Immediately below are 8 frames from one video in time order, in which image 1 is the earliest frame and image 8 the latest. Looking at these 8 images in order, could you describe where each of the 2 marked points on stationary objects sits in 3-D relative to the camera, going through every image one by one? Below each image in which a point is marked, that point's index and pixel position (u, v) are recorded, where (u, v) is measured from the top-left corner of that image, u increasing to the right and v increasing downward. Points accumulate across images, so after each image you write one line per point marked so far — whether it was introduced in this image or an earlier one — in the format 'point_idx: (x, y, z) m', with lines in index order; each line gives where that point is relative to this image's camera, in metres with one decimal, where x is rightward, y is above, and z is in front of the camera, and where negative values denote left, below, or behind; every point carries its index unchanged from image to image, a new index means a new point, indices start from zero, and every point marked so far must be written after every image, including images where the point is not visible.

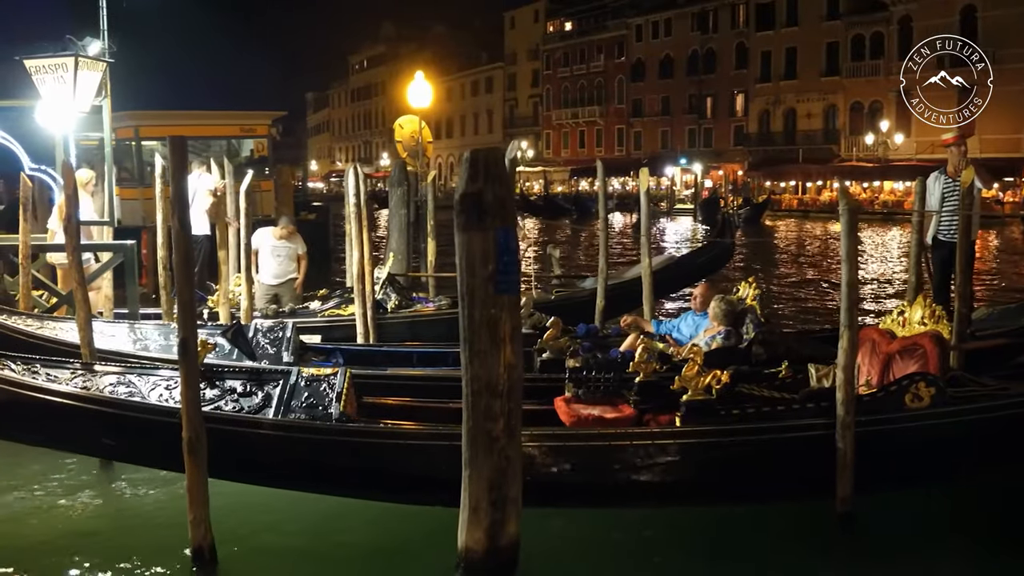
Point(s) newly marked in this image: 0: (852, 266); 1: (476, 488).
0: (+1.8, +0.1, +4.8) m
1: (-0.2, -0.9, +4.3) m
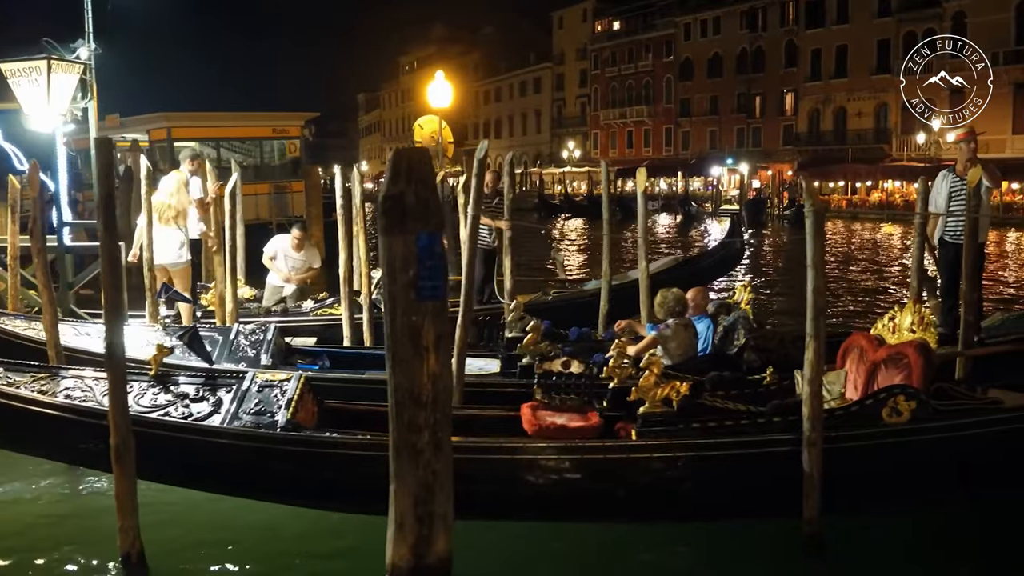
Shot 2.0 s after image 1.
0: (+1.5, +0.1, +4.6) m
1: (-0.5, -0.9, +4.1) m
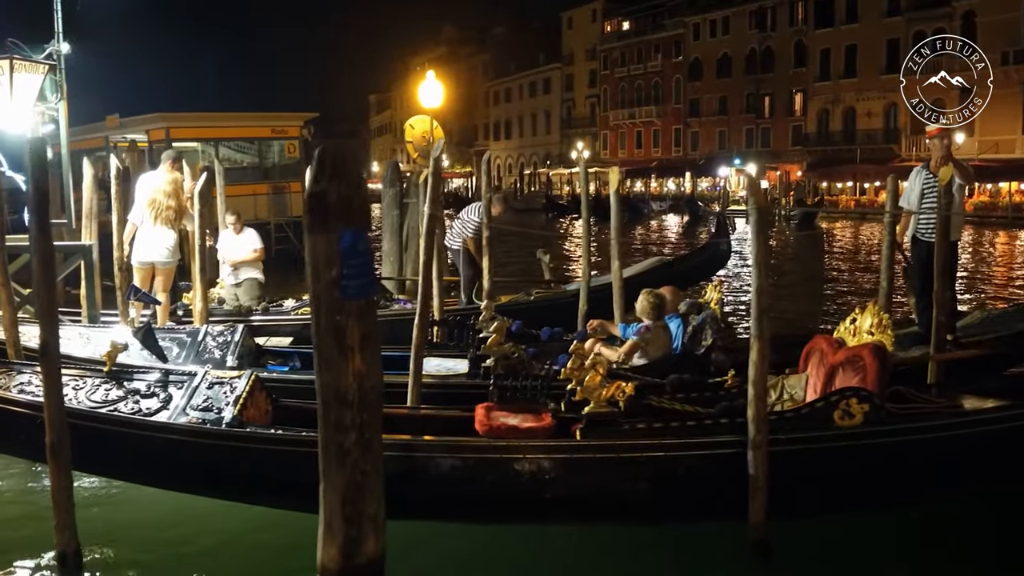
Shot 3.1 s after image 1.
0: (+1.2, +0.1, +4.5) m
1: (-0.8, -0.9, +4.1) m
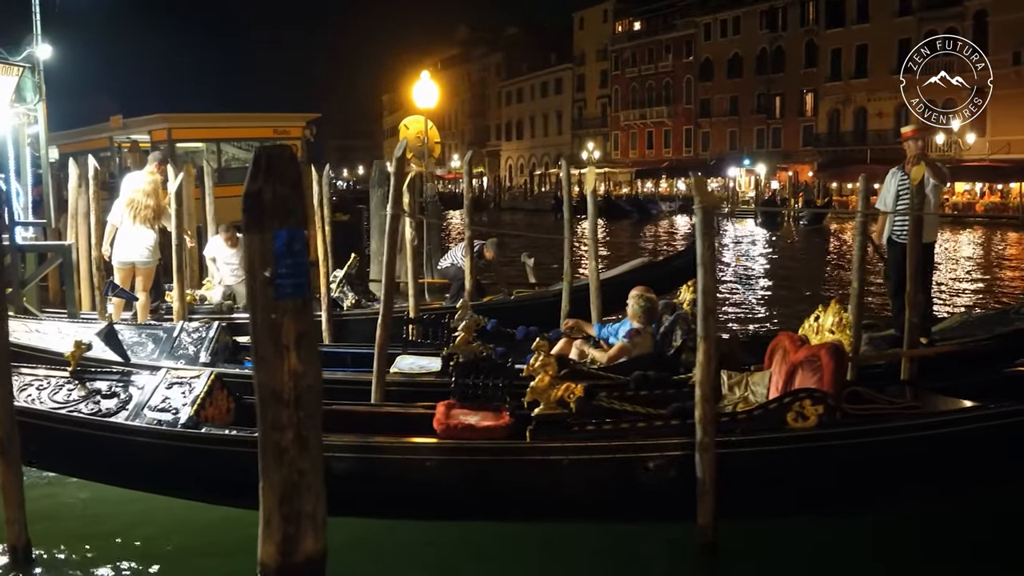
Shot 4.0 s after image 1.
0: (+0.9, +0.1, +4.5) m
1: (-1.0, -0.9, +4.1) m
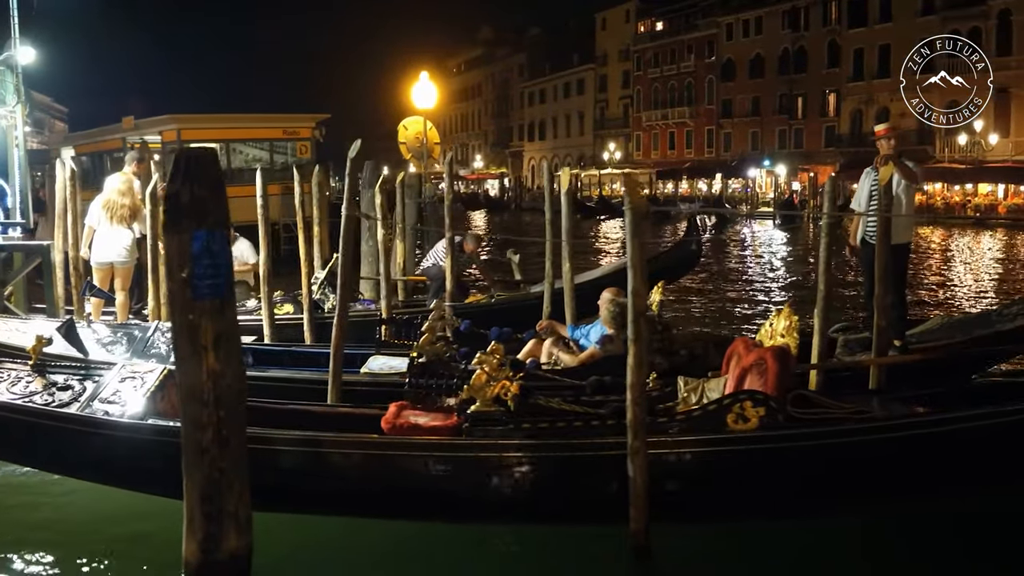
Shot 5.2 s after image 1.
0: (+0.6, +0.1, +4.5) m
1: (-1.4, -0.9, +4.1) m
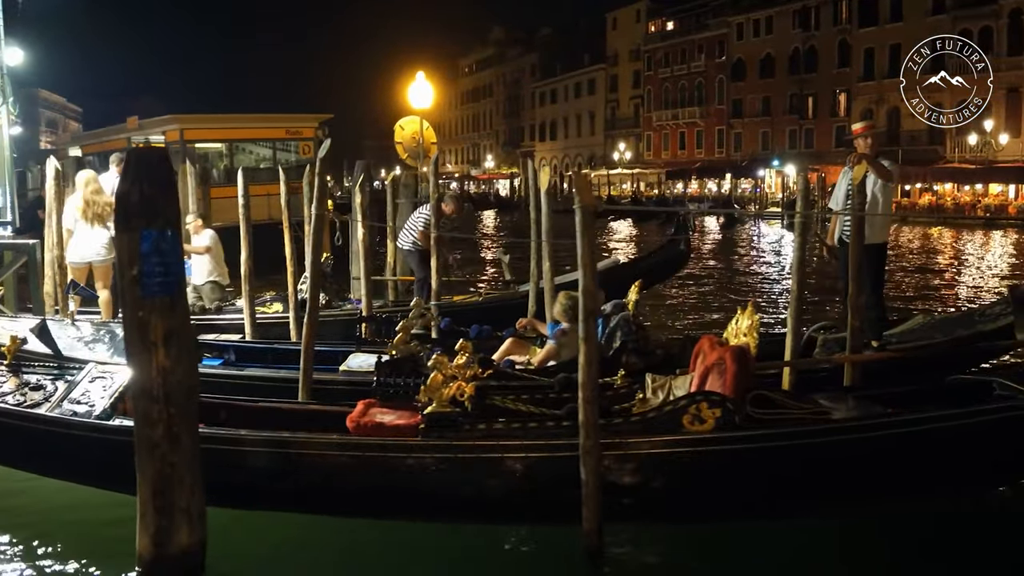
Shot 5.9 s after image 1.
0: (+0.4, +0.1, +4.5) m
1: (-1.6, -0.9, +4.2) m
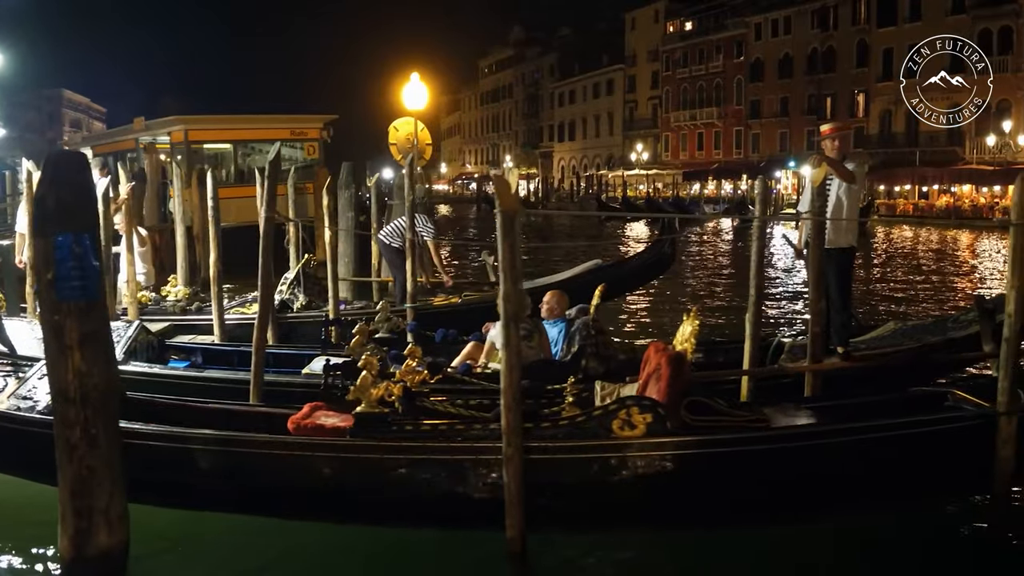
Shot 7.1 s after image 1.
0: (0.0, +0.1, +4.5) m
1: (-2.0, -0.9, +4.3) m
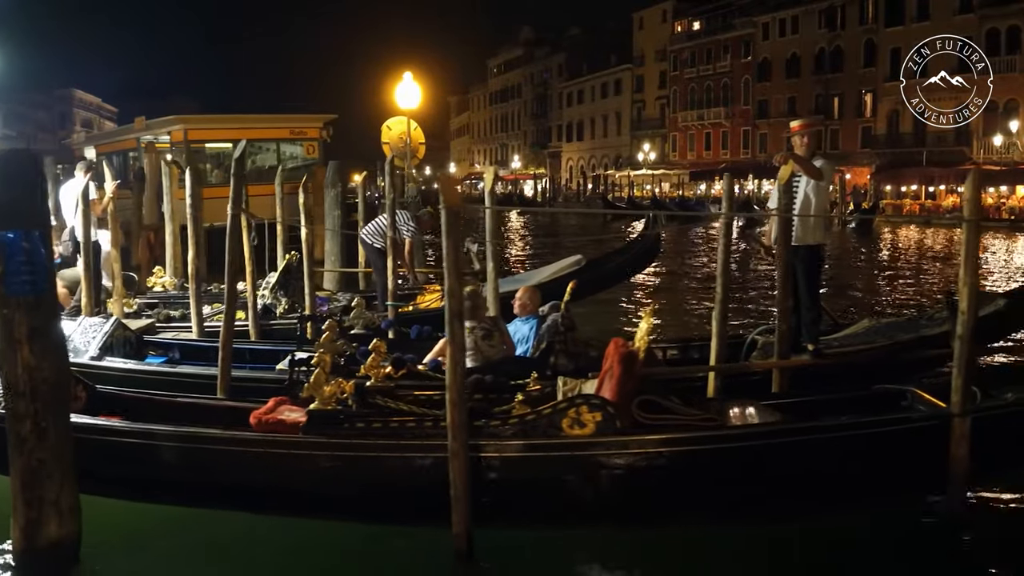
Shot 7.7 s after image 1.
0: (-0.3, +0.1, +4.6) m
1: (-2.3, -0.9, +4.3) m
